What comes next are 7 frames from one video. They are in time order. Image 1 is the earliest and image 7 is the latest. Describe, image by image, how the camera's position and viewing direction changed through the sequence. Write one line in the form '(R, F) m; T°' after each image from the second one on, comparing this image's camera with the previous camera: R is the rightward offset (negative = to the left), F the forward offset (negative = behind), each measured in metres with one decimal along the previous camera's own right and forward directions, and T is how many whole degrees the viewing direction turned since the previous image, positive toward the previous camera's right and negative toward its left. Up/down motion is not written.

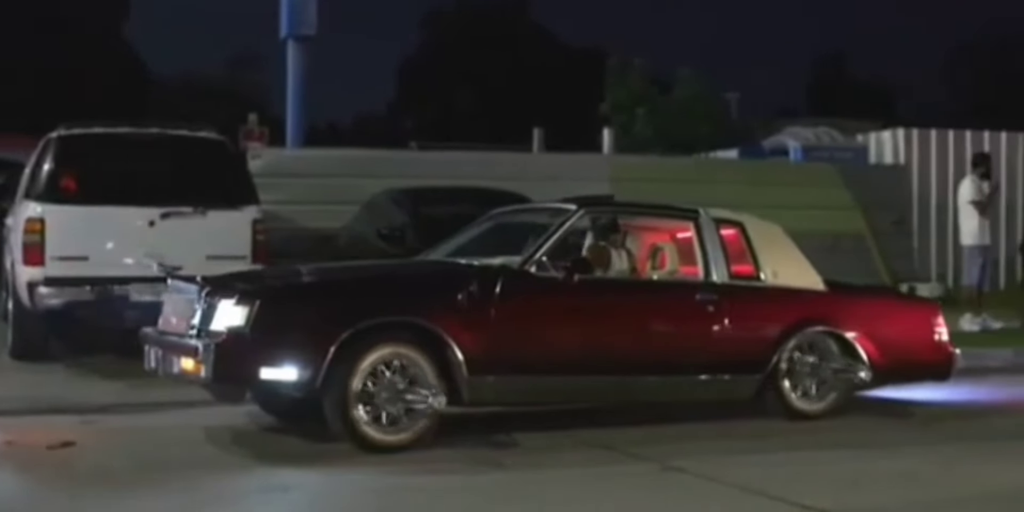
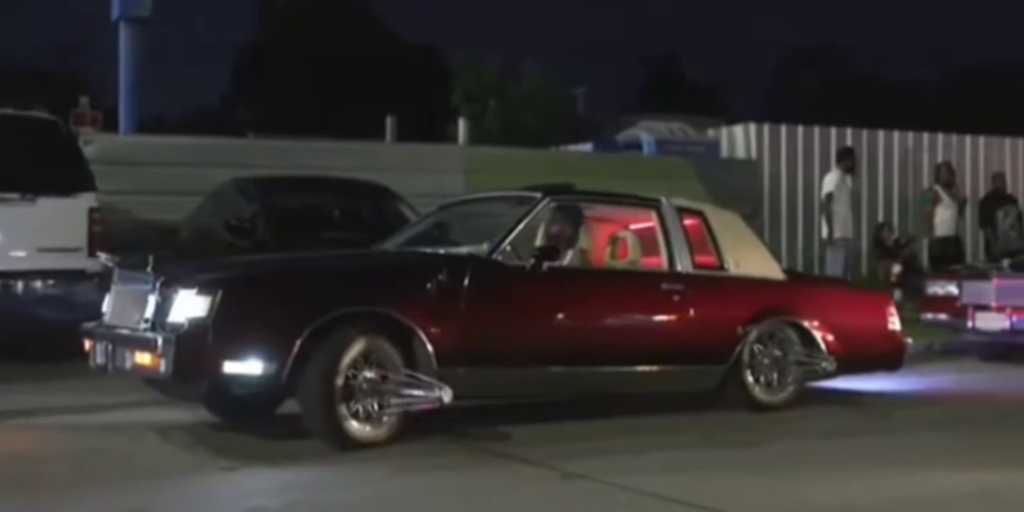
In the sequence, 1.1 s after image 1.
(-1.4, +0.6) m; +9°
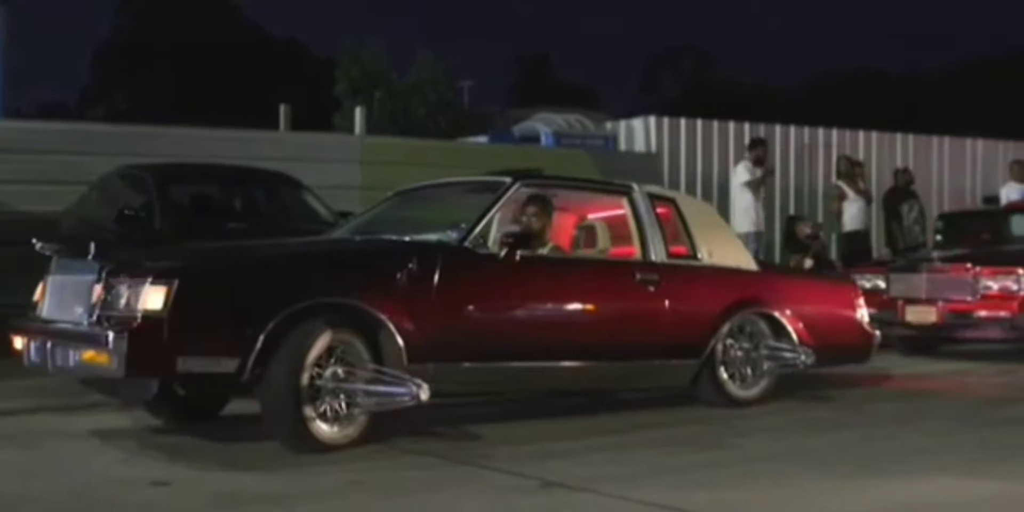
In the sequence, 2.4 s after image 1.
(-0.8, +0.8) m; +6°
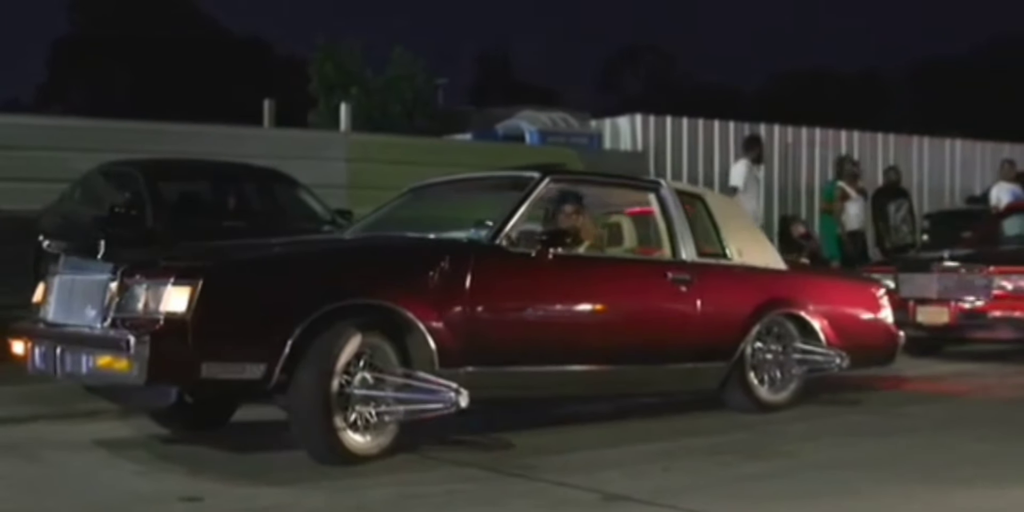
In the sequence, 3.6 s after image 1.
(-0.5, +0.5) m; +2°
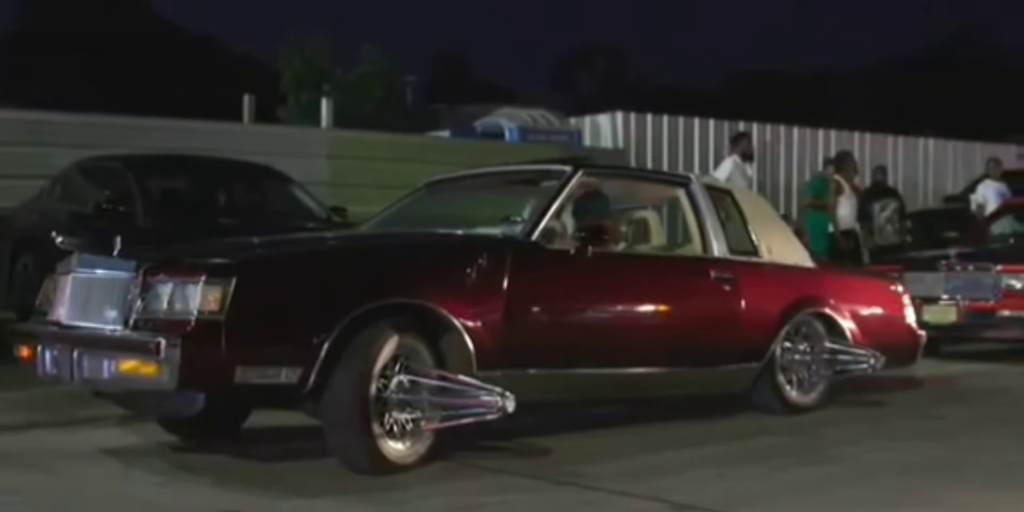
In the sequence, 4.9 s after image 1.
(-0.5, +0.4) m; +2°
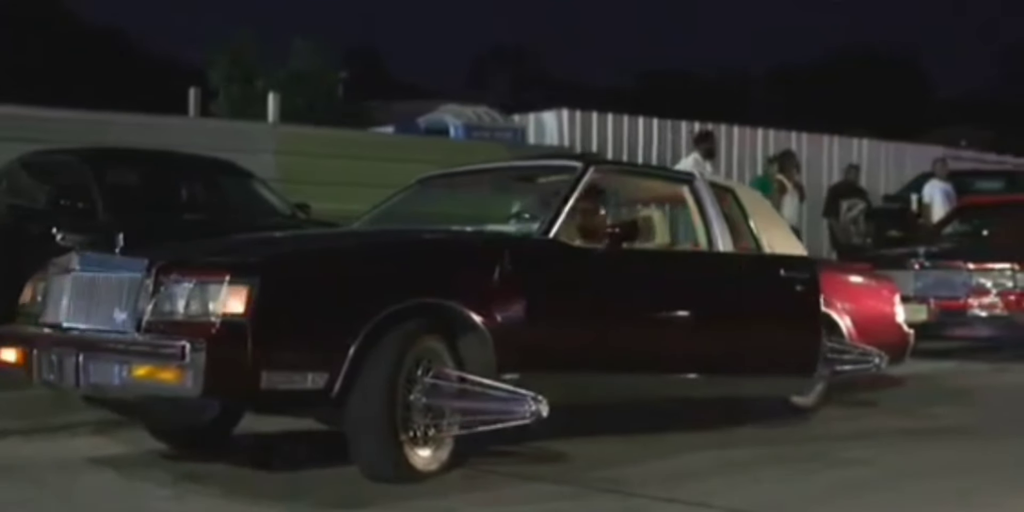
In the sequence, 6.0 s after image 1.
(-0.6, +0.3) m; +4°
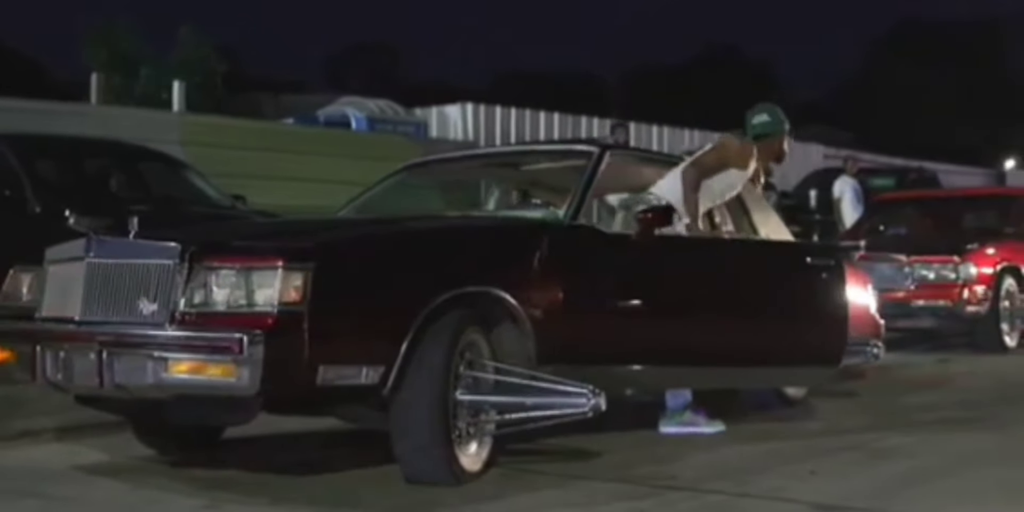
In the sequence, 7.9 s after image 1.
(-1.0, +0.5) m; +6°
